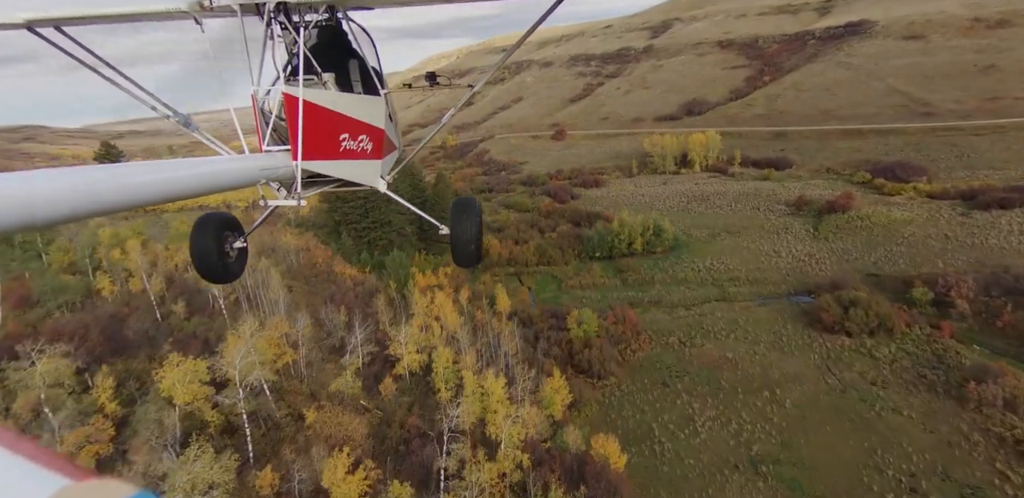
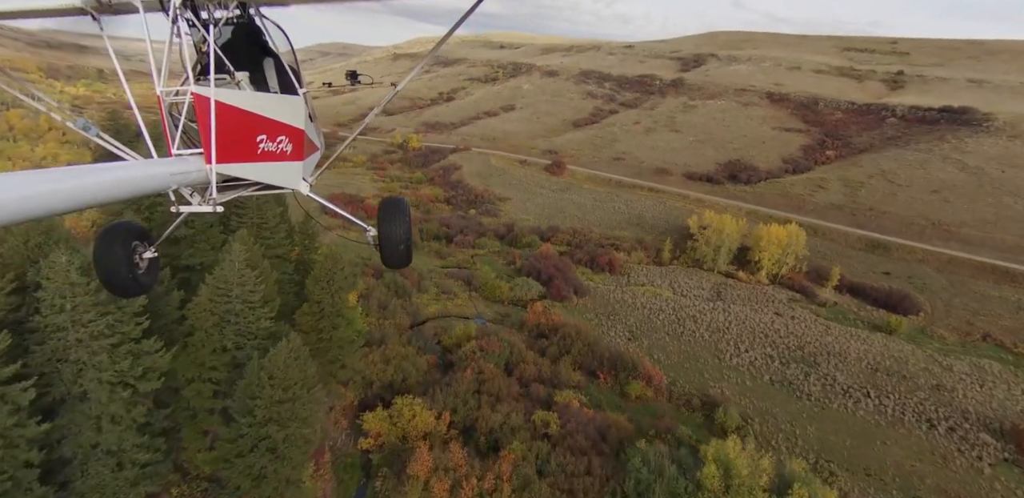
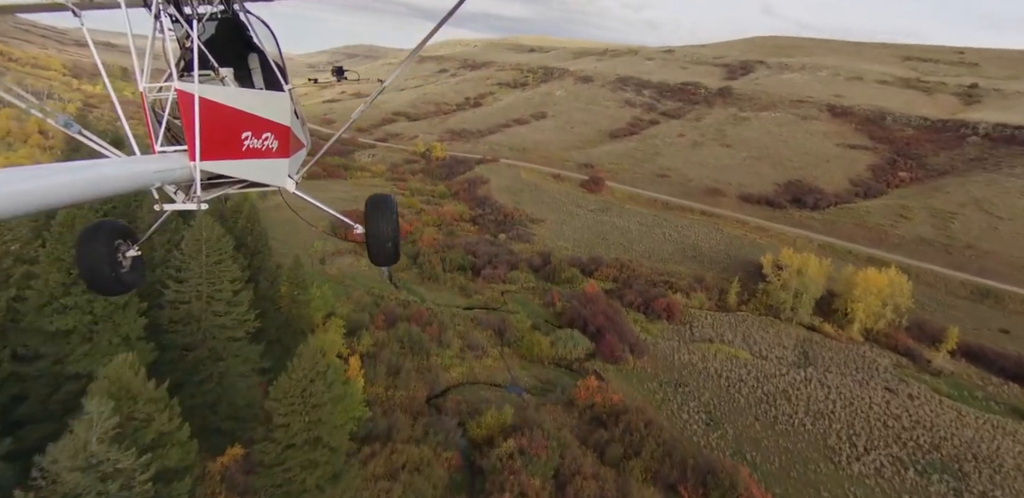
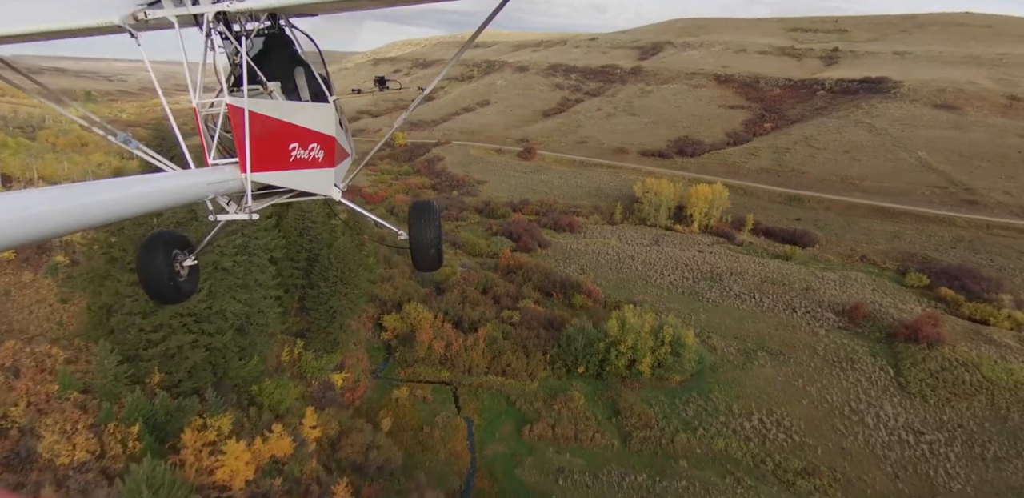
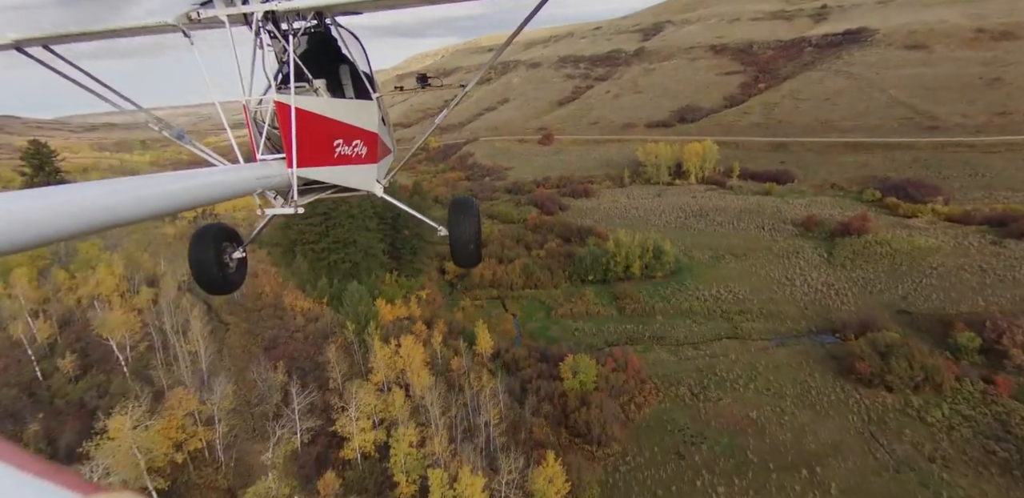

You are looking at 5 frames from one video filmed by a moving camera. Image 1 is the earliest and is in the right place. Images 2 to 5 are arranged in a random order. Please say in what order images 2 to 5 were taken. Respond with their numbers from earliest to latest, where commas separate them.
5, 4, 2, 3
